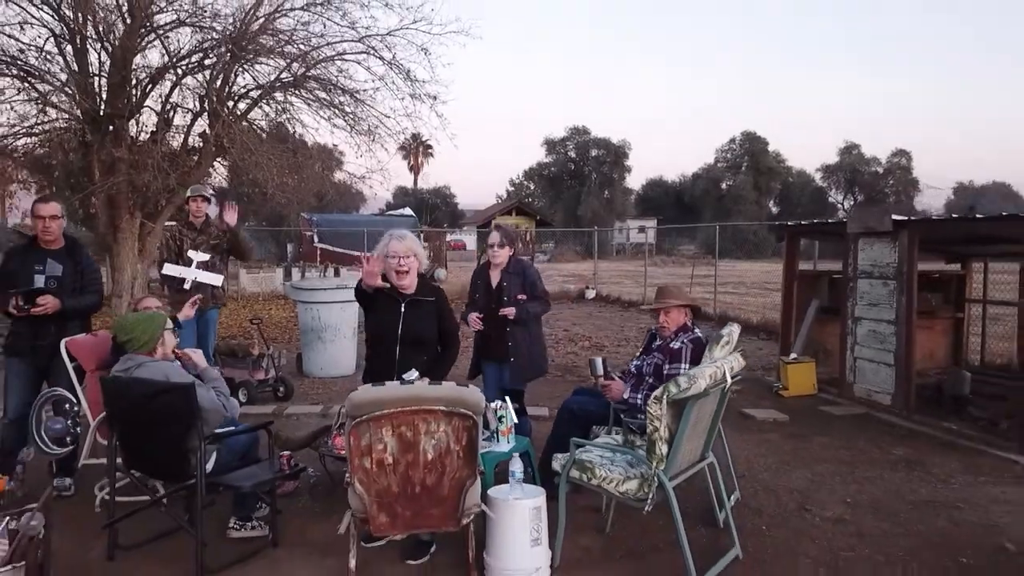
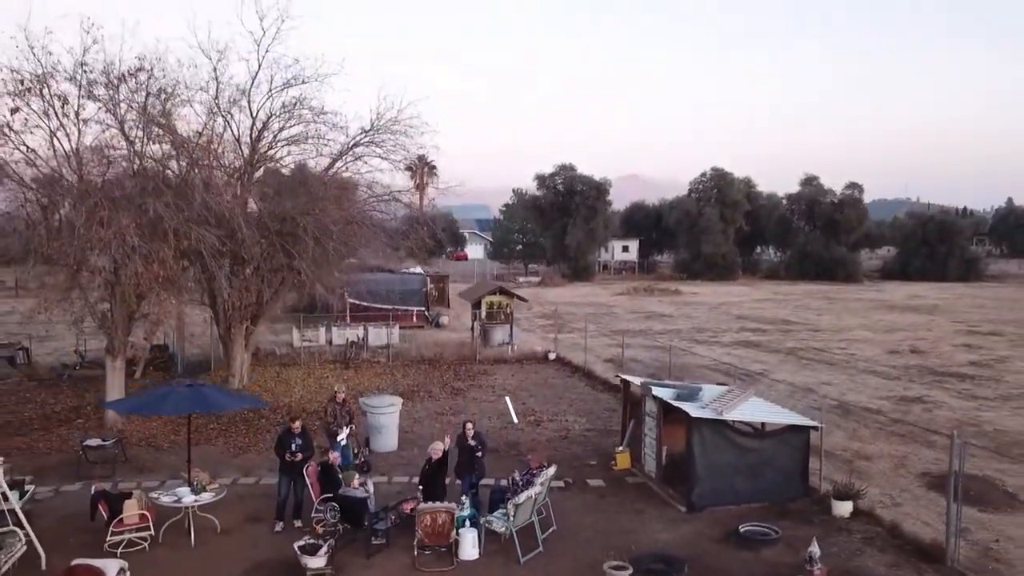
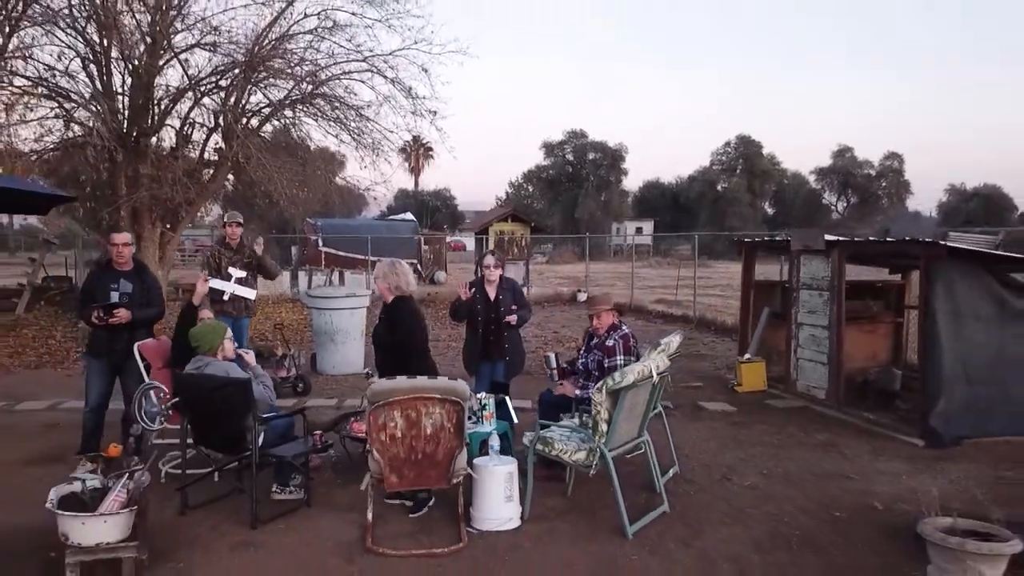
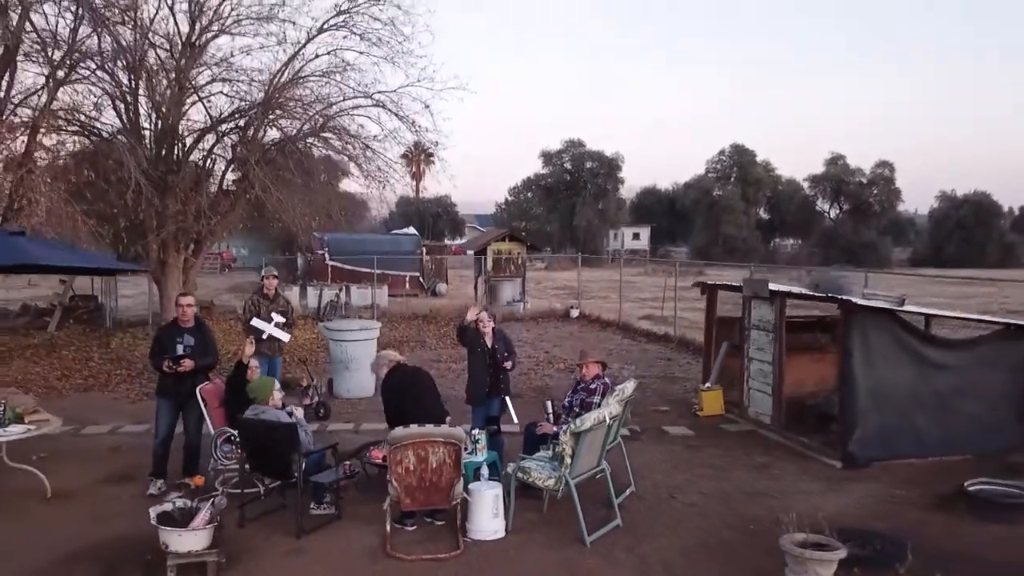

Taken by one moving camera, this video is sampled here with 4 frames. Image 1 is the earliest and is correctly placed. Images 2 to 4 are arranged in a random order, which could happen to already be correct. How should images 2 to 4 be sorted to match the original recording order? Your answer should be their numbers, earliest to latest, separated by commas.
3, 4, 2
